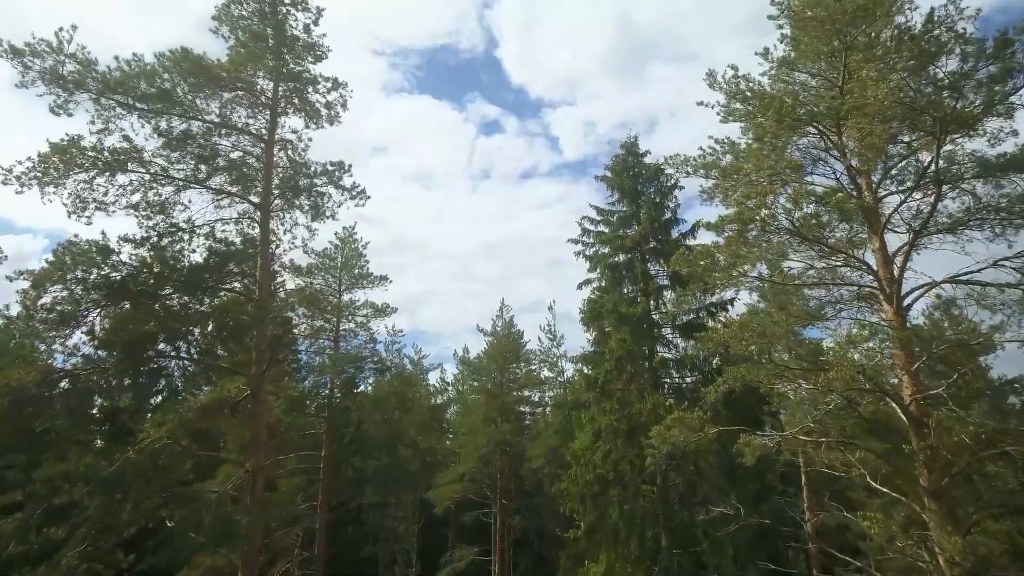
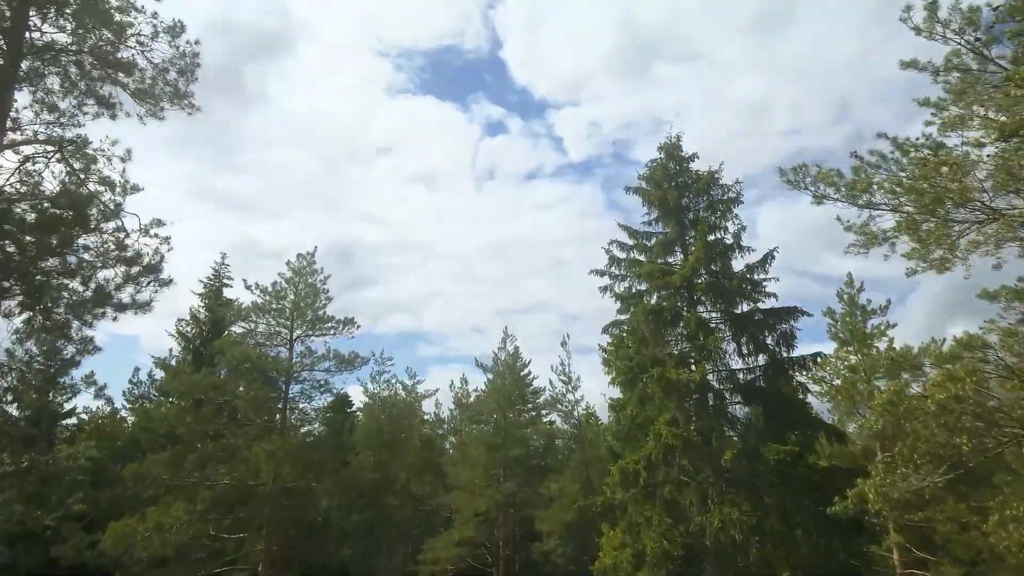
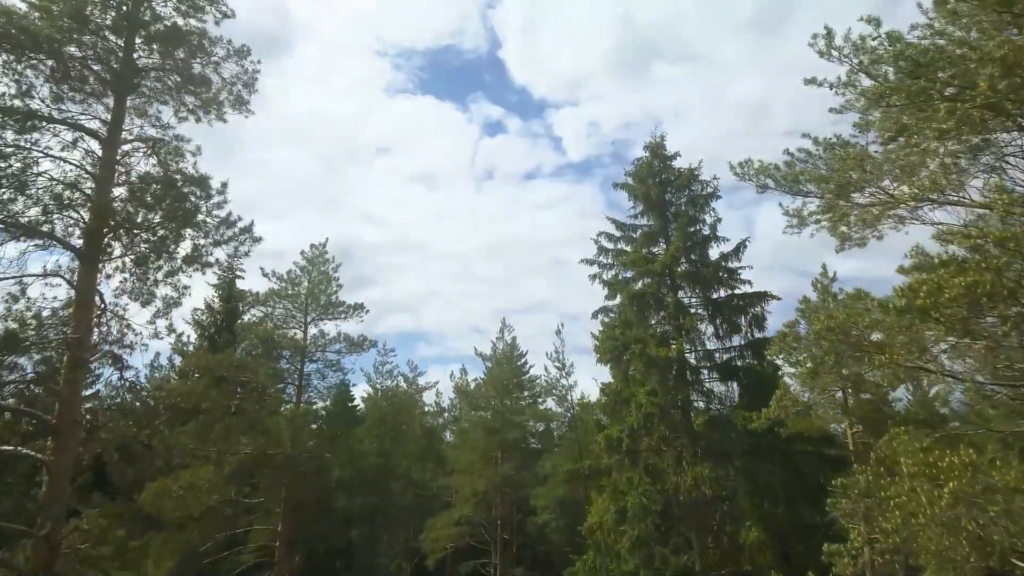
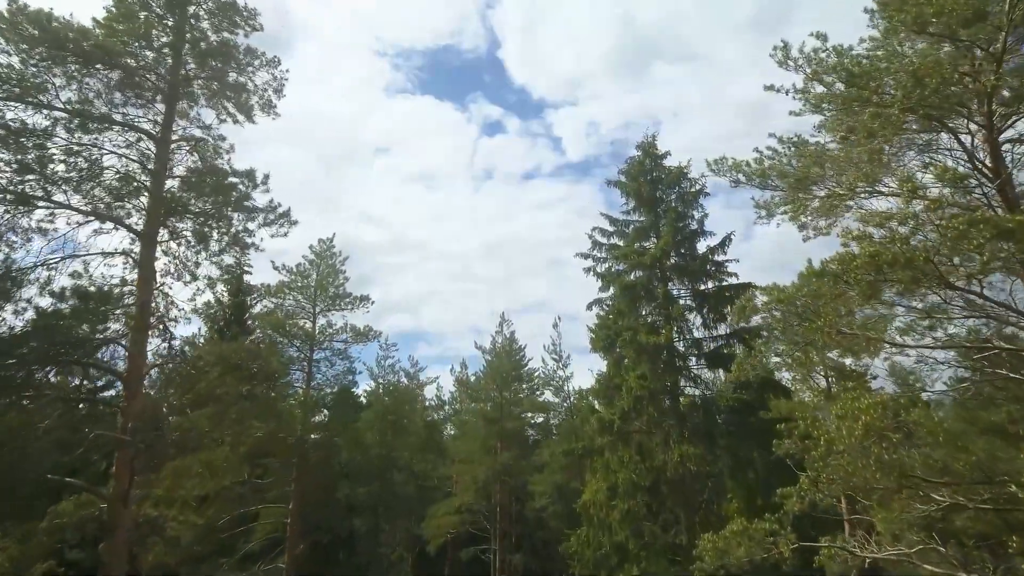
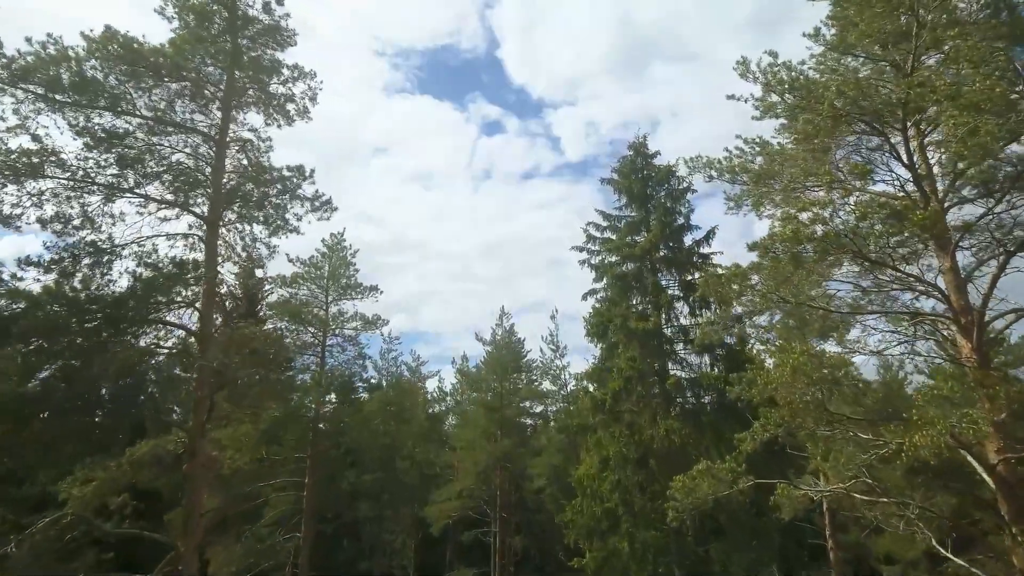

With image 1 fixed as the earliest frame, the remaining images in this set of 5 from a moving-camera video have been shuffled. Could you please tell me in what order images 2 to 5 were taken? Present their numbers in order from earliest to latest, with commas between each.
5, 4, 3, 2
